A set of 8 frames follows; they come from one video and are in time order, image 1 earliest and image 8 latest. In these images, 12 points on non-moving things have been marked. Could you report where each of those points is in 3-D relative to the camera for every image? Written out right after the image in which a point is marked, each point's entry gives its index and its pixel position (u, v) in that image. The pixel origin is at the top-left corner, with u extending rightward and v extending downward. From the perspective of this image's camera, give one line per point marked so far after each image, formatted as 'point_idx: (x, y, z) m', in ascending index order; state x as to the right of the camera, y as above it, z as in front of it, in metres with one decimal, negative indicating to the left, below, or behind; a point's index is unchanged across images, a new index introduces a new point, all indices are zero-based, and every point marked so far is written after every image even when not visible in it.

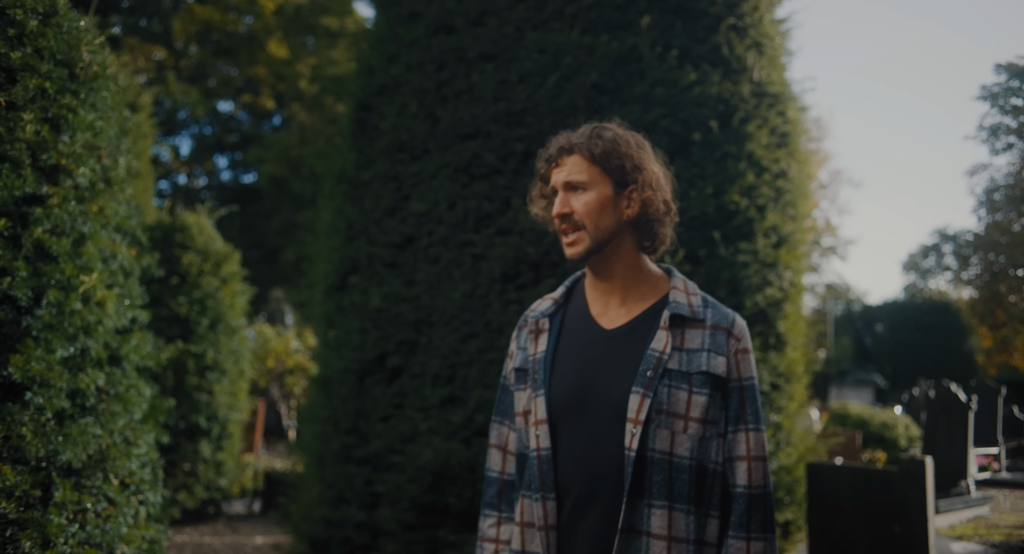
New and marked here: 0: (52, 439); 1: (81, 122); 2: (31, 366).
0: (-1.6, -0.6, +2.5) m
1: (-1.7, +0.6, +2.7) m
2: (-1.6, -0.3, +2.4) m
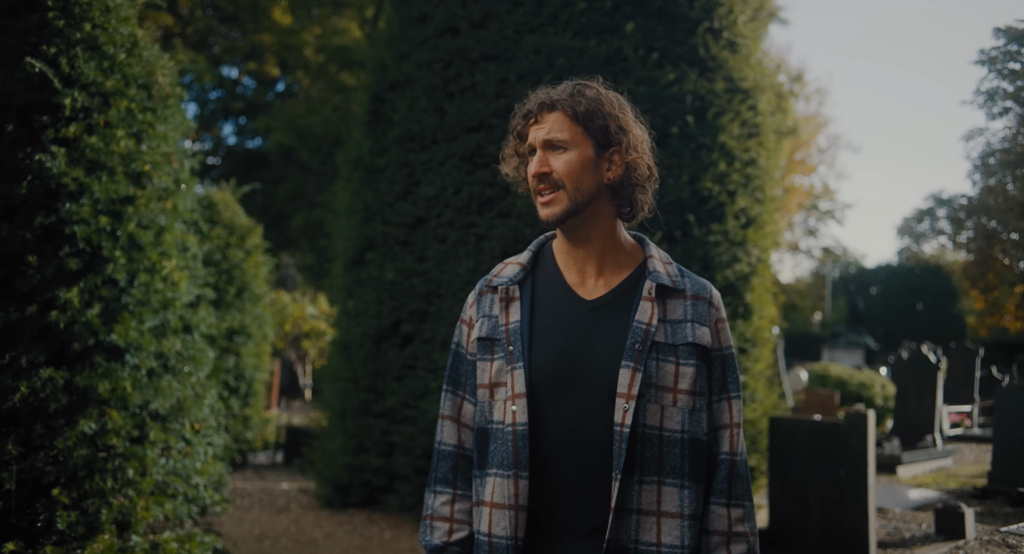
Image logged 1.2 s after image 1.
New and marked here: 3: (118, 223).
0: (-1.6, -0.5, +3.1) m
1: (-1.7, +0.7, +3.3) m
2: (-1.6, -0.2, +3.0) m
3: (-1.7, +0.2, +3.1) m
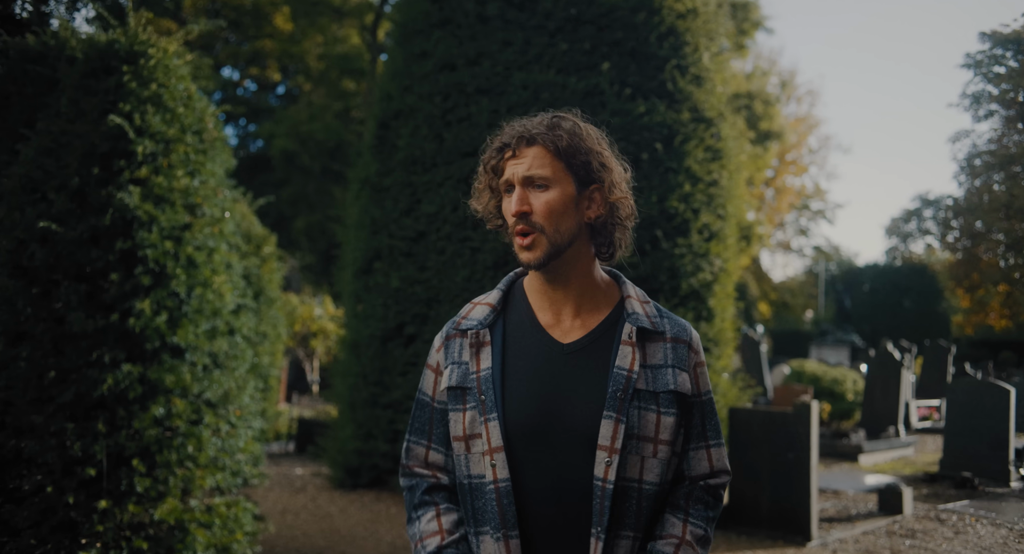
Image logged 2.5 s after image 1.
0: (-1.7, -0.6, +3.8) m
1: (-1.7, +0.6, +4.0) m
2: (-1.7, -0.3, +3.7) m
3: (-1.8, +0.2, +3.8) m
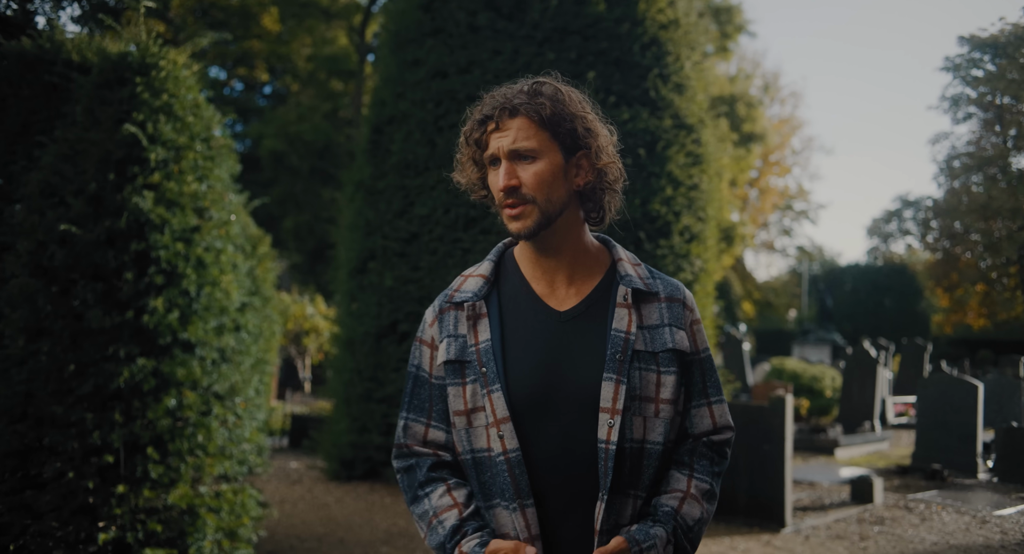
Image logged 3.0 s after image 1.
0: (-1.7, -0.6, +4.0) m
1: (-1.8, +0.6, +4.2) m
2: (-1.8, -0.3, +4.0) m
3: (-1.8, +0.2, +4.0) m
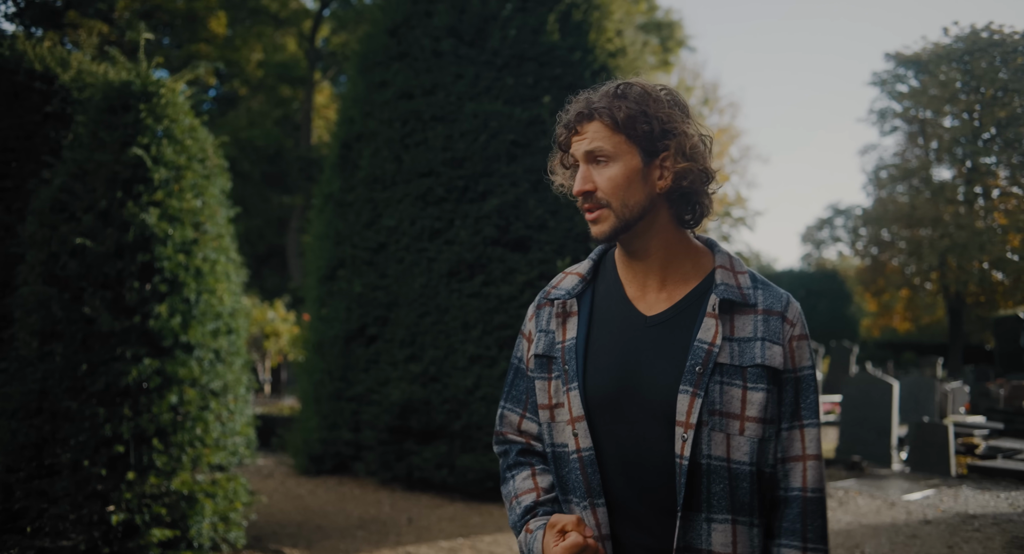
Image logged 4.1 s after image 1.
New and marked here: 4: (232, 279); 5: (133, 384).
0: (-1.9, -0.6, +4.5) m
1: (-2.0, +0.5, +4.7) m
2: (-2.0, -0.4, +4.4) m
3: (-2.0, +0.1, +4.4) m
4: (-1.9, 0.0, +4.8) m
5: (-2.2, -0.6, +4.1) m
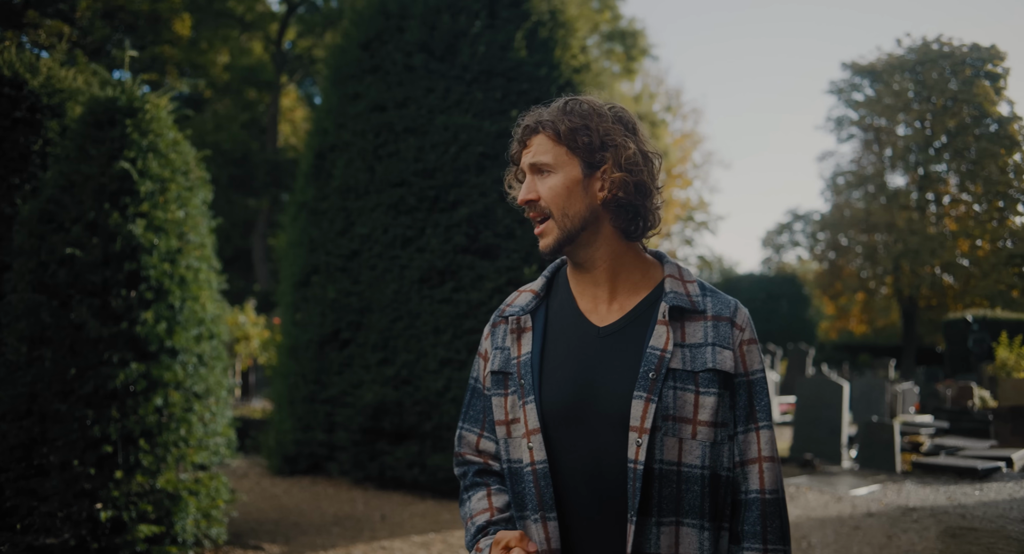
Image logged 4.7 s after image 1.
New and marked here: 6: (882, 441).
0: (-2.1, -0.7, +4.7) m
1: (-2.2, +0.5, +4.9) m
2: (-2.2, -0.4, +4.6) m
3: (-2.2, +0.1, +4.6) m
4: (-2.1, -0.1, +5.0) m
5: (-2.4, -0.7, +4.3) m
6: (+5.3, -2.3, +10.1) m
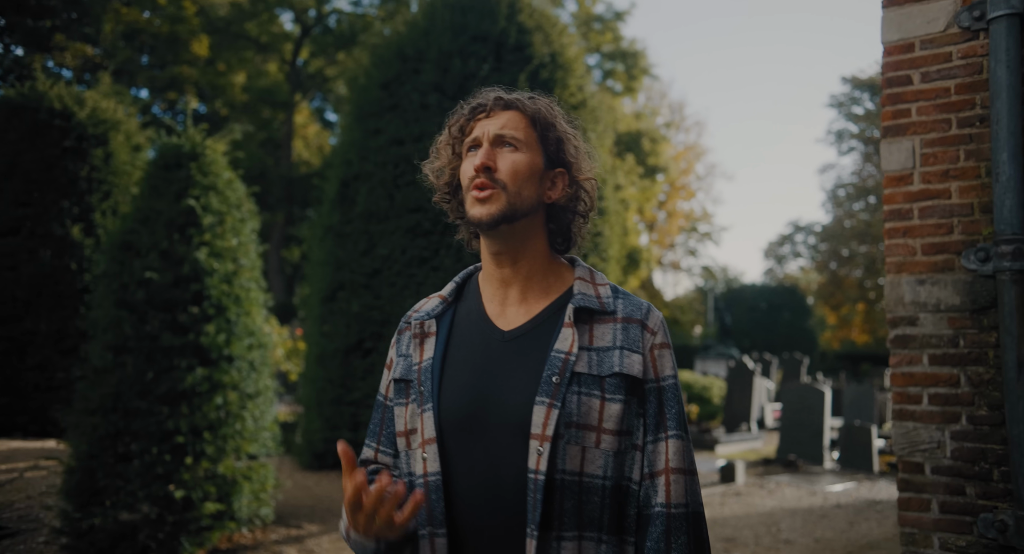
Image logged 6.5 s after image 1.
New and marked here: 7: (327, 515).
0: (-2.1, -0.8, +5.5) m
1: (-2.2, +0.3, +5.7) m
2: (-2.1, -0.6, +5.5) m
3: (-2.2, -0.1, +5.5) m
4: (-2.1, -0.2, +5.9) m
5: (-2.4, -0.8, +5.2) m
6: (+5.4, -2.6, +10.8) m
7: (-1.7, -2.1, +6.3) m
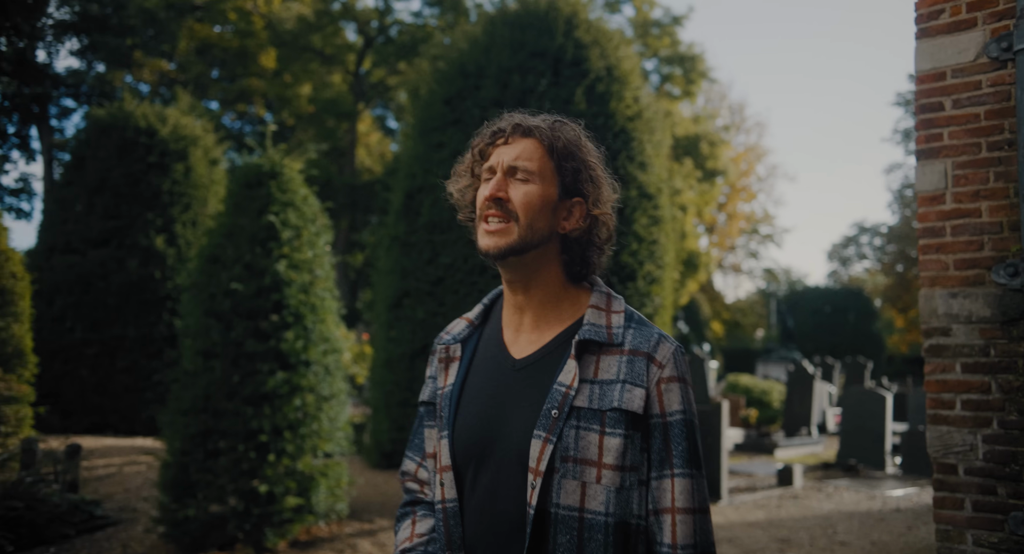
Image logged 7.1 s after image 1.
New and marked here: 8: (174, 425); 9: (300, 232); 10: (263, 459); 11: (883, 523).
0: (-1.6, -0.9, +5.9) m
1: (-1.7, +0.3, +6.1) m
2: (-1.6, -0.6, +5.8) m
3: (-1.7, -0.2, +5.9) m
4: (-1.6, -0.3, +6.3) m
5: (-1.9, -0.9, +5.6) m
6: (+6.3, -2.6, +10.6) m
7: (-1.1, -2.2, +6.6) m
8: (-2.7, -1.2, +5.6) m
9: (-1.8, +0.4, +6.0) m
10: (-2.0, -1.4, +5.5) m
11: (+3.8, -2.6, +7.1) m
